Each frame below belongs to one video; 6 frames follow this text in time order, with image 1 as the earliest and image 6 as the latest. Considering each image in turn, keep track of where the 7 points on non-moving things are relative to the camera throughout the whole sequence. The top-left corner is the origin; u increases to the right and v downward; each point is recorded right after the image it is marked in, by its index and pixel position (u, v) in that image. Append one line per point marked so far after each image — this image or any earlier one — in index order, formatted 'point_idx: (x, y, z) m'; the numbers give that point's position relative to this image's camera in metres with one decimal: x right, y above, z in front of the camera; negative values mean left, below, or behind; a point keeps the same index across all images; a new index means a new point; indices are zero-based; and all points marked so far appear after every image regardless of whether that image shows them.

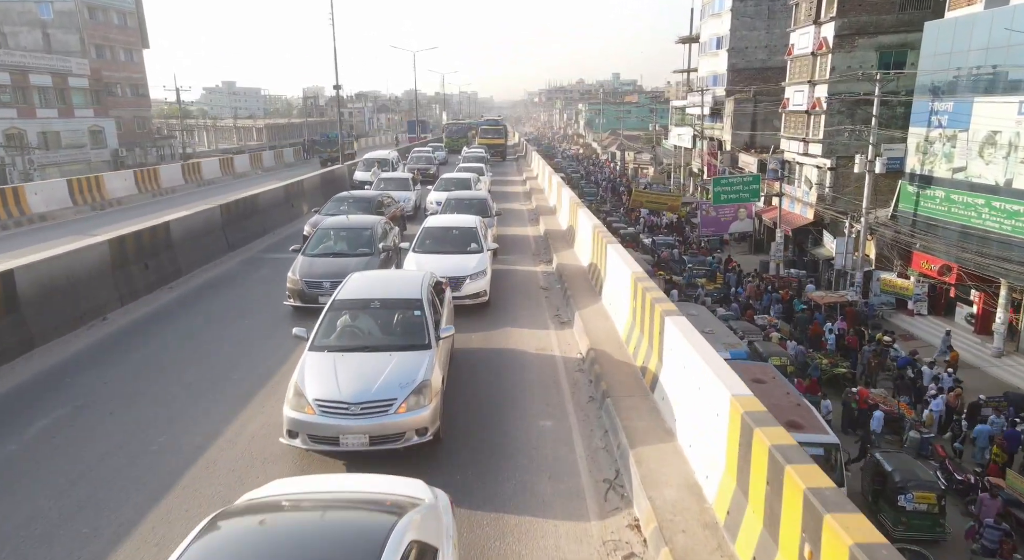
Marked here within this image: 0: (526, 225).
0: (+0.4, +1.5, +19.2) m
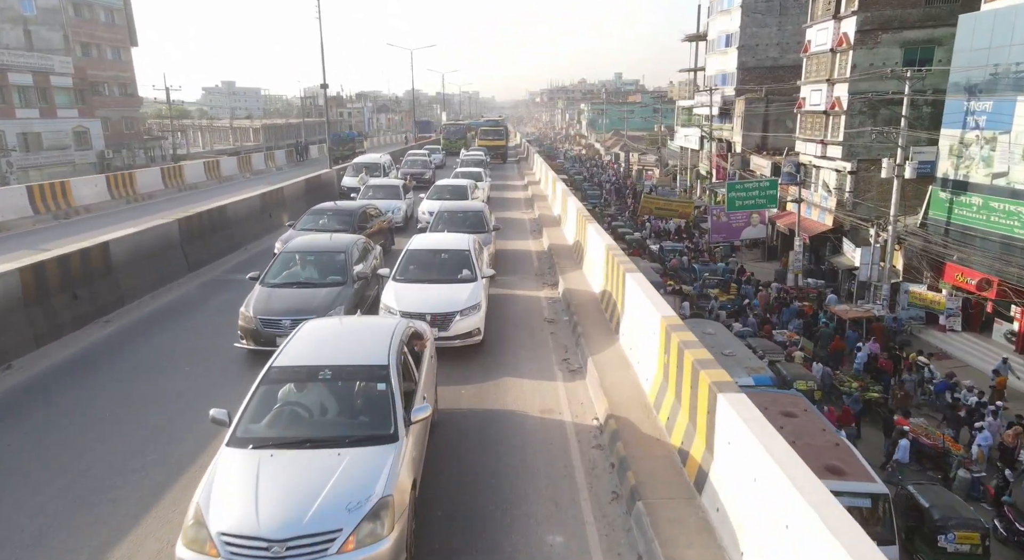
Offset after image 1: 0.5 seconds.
0: (+0.4, +1.1, +17.7) m
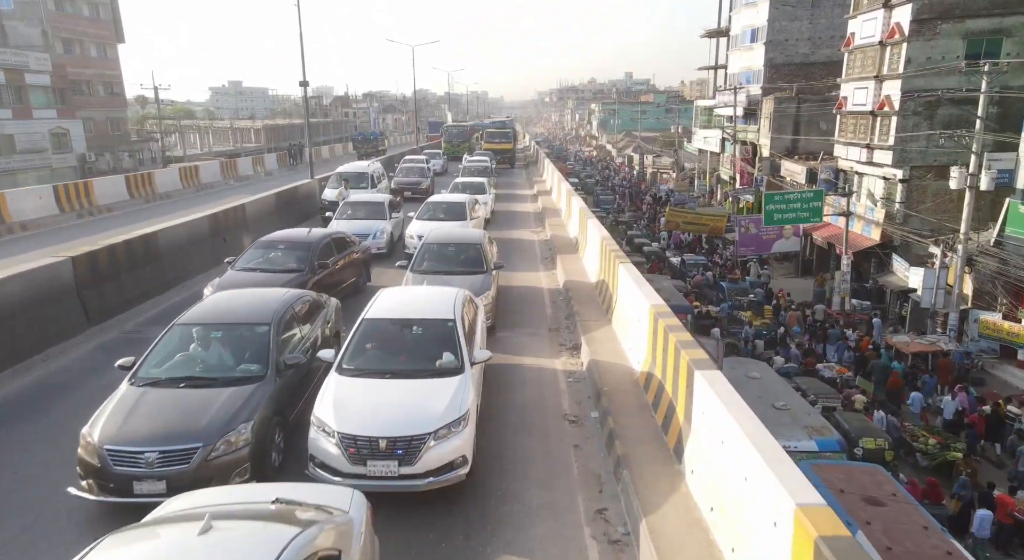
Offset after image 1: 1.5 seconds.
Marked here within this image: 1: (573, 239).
0: (+0.6, +0.4, +15.0) m
1: (+1.4, +1.0, +16.0) m
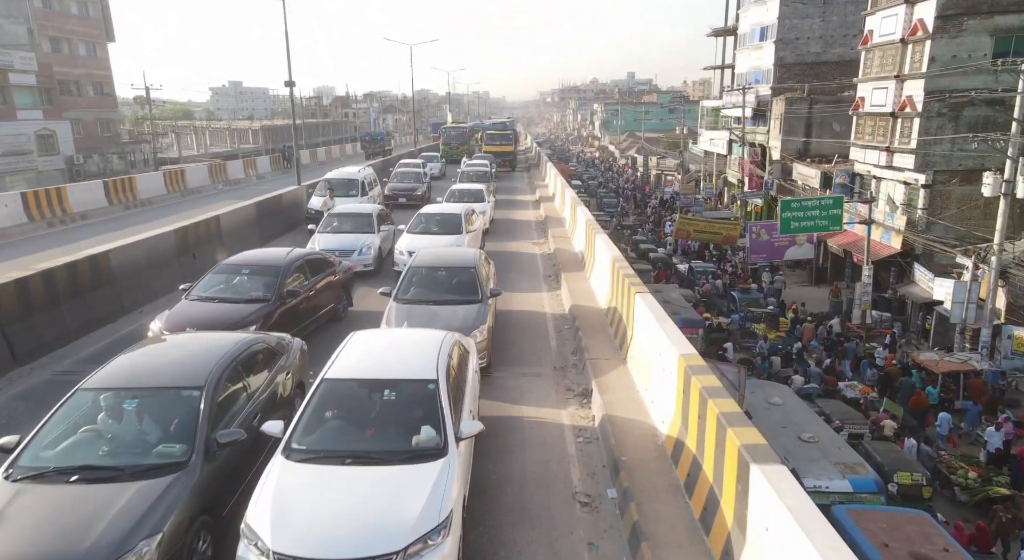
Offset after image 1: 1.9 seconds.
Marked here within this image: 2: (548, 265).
0: (+0.6, +0.1, +13.8) m
1: (+1.4, +0.6, +14.8) m
2: (+0.8, +0.4, +14.9) m
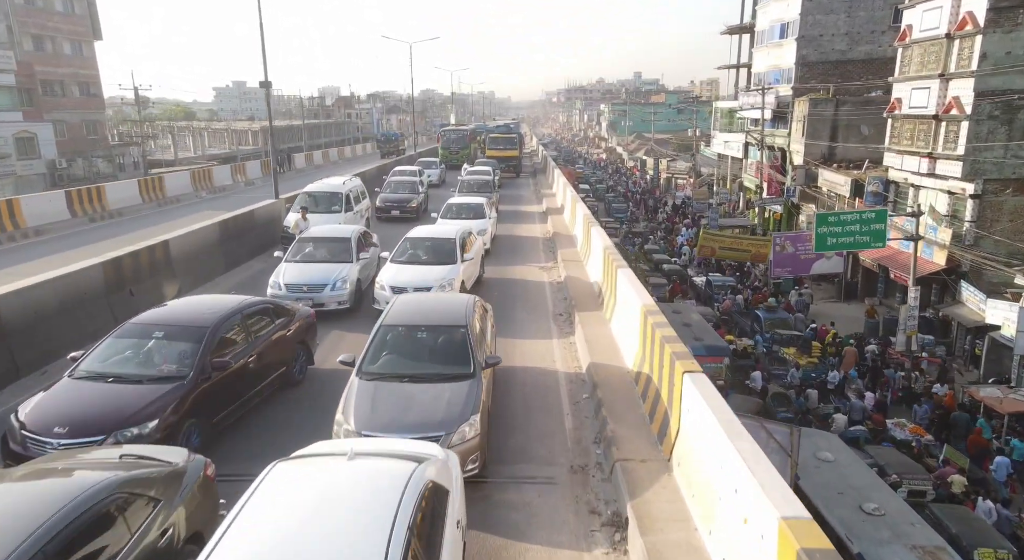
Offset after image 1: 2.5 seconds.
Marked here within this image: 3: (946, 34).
0: (+0.6, -0.5, +11.9) m
1: (+1.5, +0.1, +12.9) m
2: (+0.9, -0.2, +13.0) m
3: (+12.7, +7.2, +19.7) m
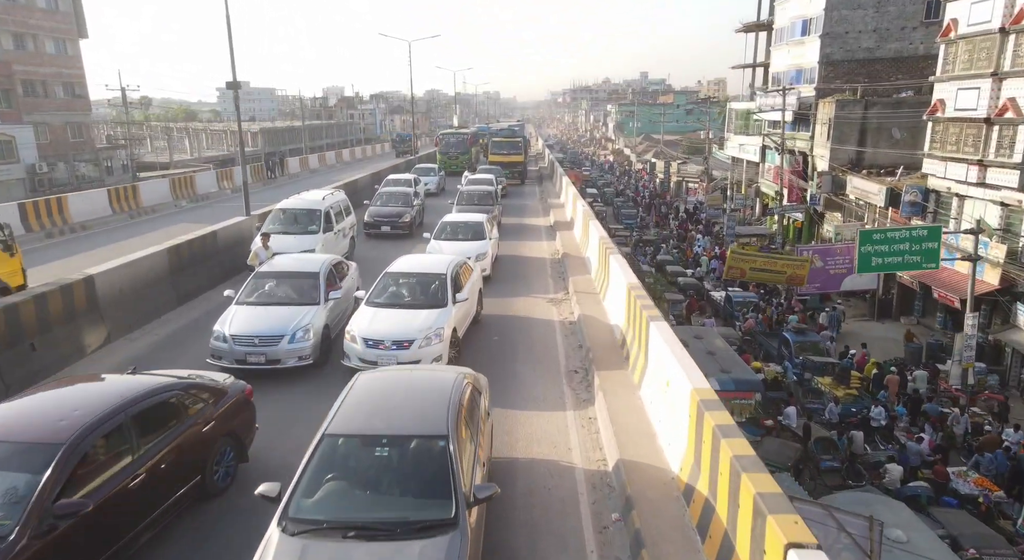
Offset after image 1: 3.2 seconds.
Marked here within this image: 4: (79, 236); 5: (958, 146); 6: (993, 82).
0: (+0.7, -1.0, +10.0) m
1: (+1.6, -0.5, +11.0) m
2: (+0.9, -0.7, +11.1) m
3: (+12.8, +6.6, +17.7) m
4: (-11.4, +1.2, +17.7) m
5: (+12.9, +3.9, +19.3) m
6: (+12.8, +5.3, +17.8) m
